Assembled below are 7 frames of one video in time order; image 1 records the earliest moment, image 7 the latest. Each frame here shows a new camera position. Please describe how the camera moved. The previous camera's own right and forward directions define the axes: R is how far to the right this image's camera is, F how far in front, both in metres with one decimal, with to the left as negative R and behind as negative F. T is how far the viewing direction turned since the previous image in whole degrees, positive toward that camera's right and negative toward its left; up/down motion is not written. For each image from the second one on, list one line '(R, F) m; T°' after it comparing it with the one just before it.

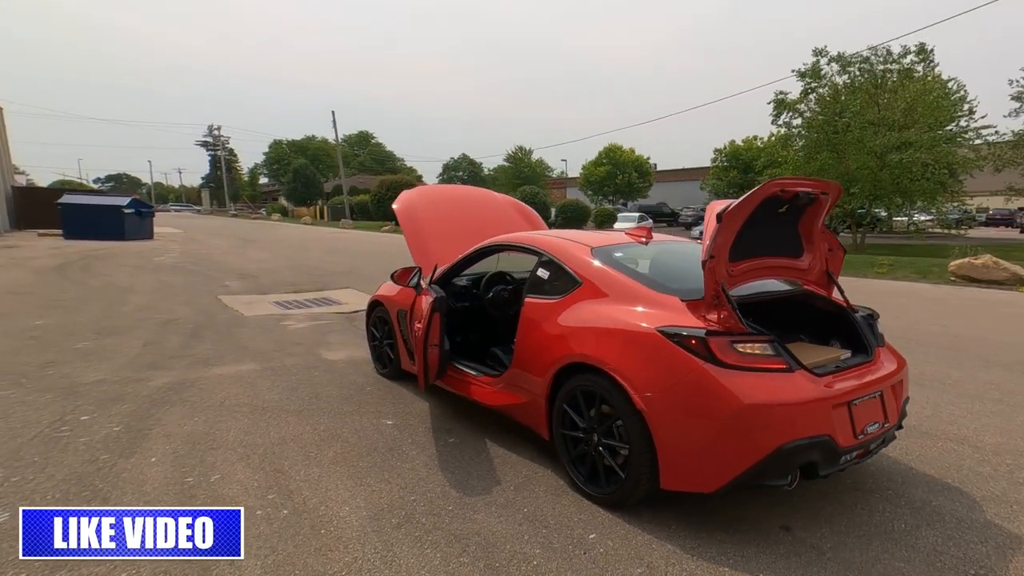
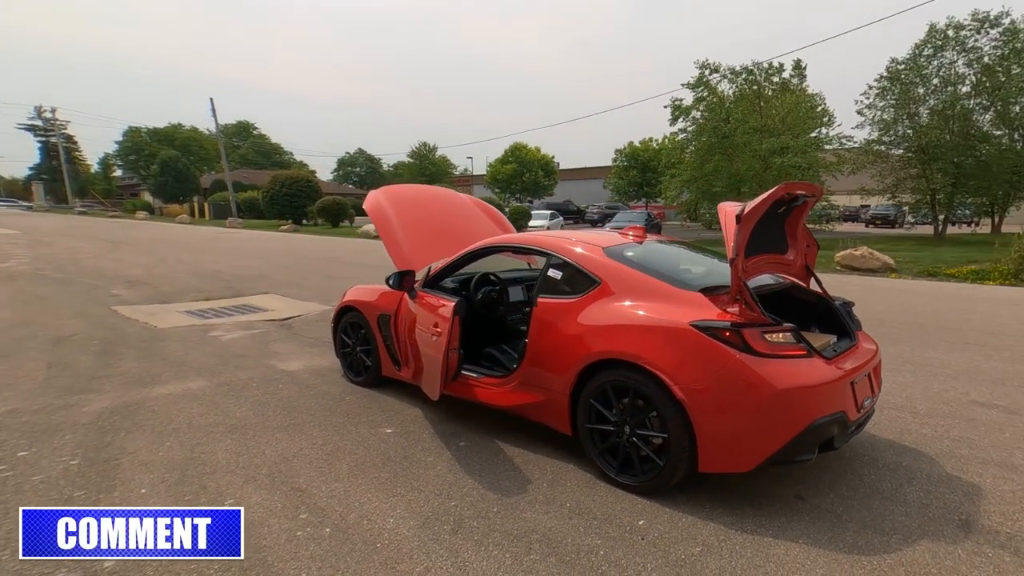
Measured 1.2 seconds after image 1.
(-0.7, 0.0) m; +10°
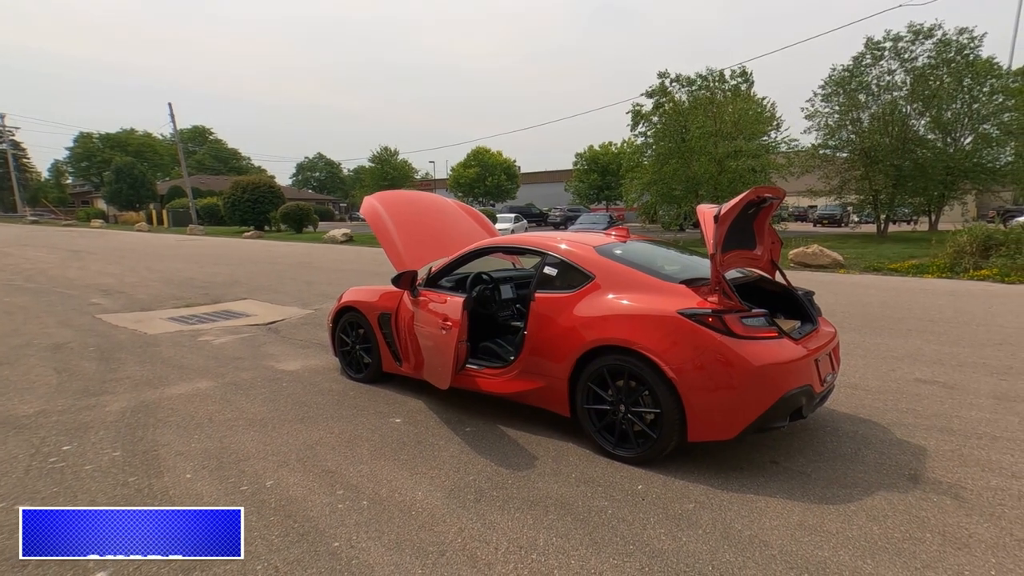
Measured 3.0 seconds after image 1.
(-0.3, -0.4) m; +4°
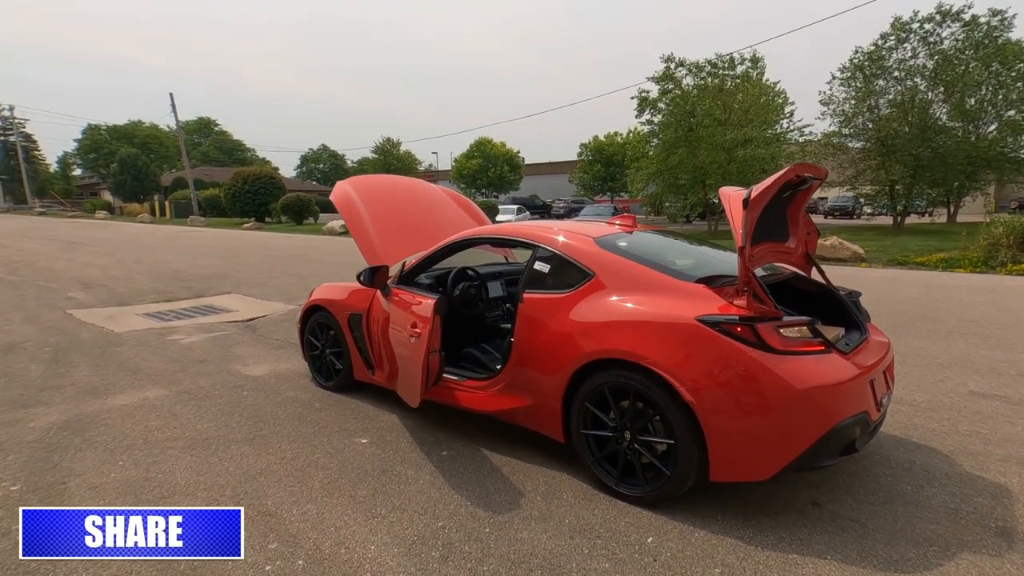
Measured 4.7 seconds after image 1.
(+0.1, +0.7) m; -1°
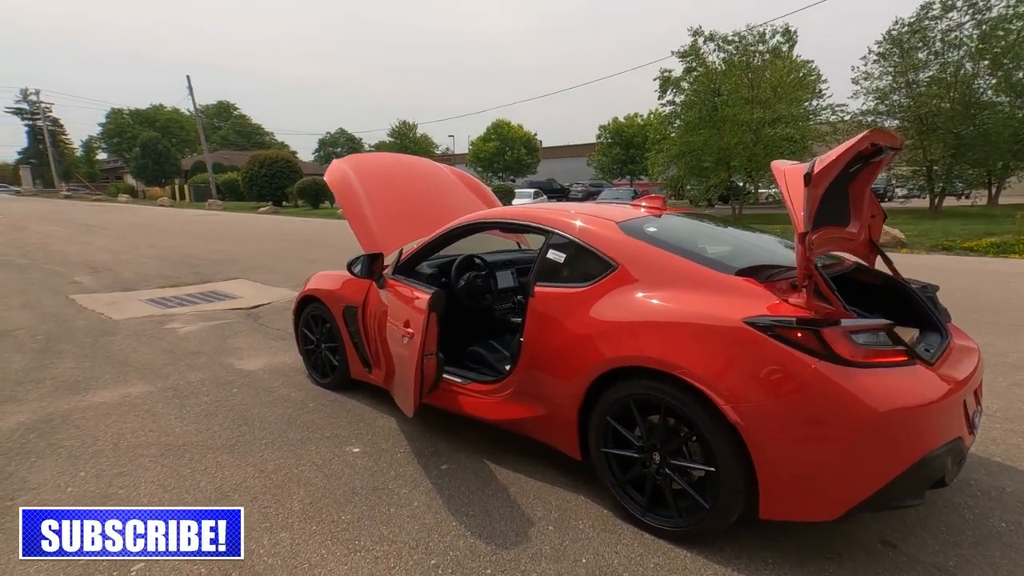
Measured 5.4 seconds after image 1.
(0.0, +0.5) m; -2°
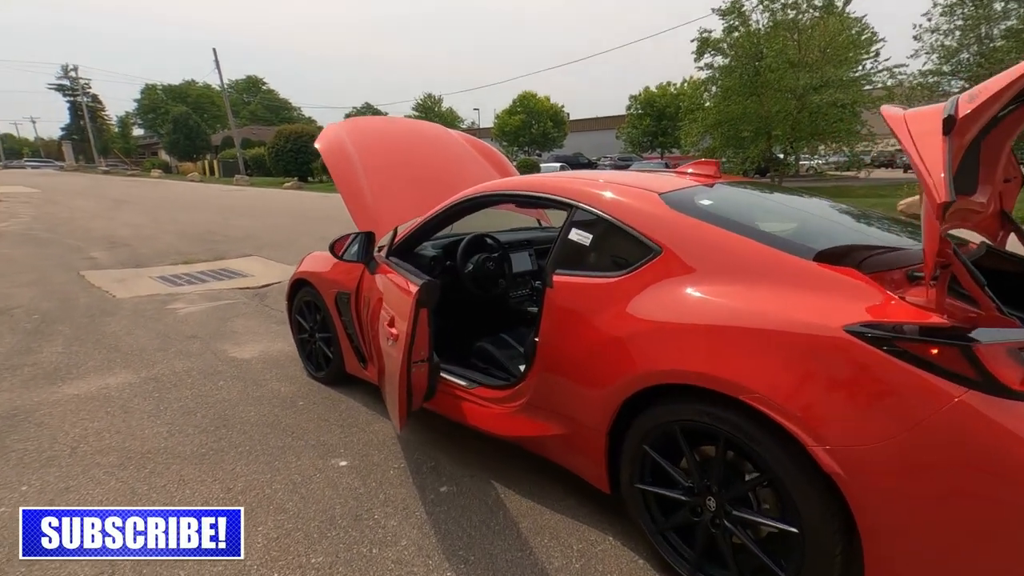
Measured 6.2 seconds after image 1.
(+0.1, +0.6) m; -3°
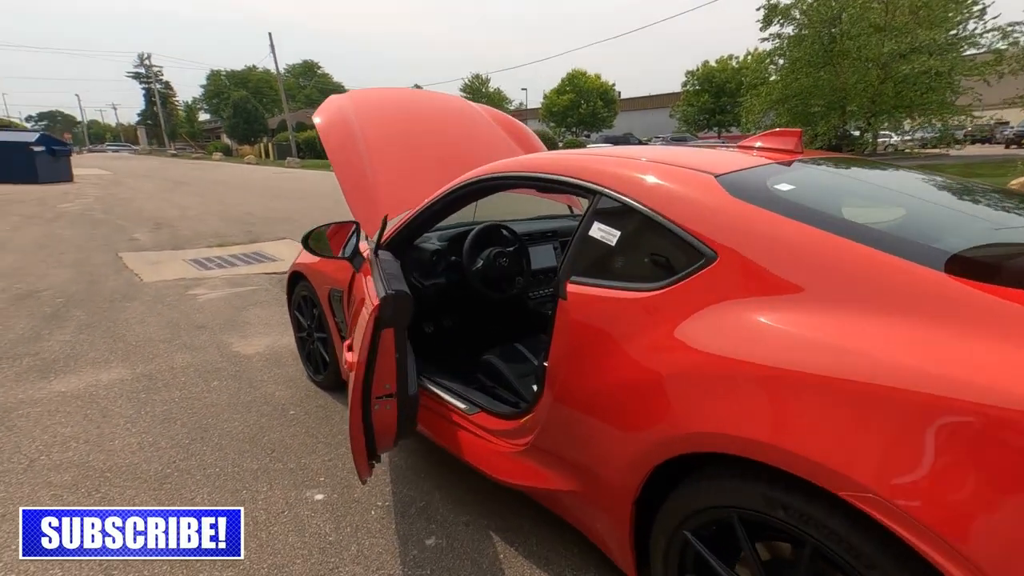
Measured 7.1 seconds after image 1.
(+0.1, +0.6) m; -5°
